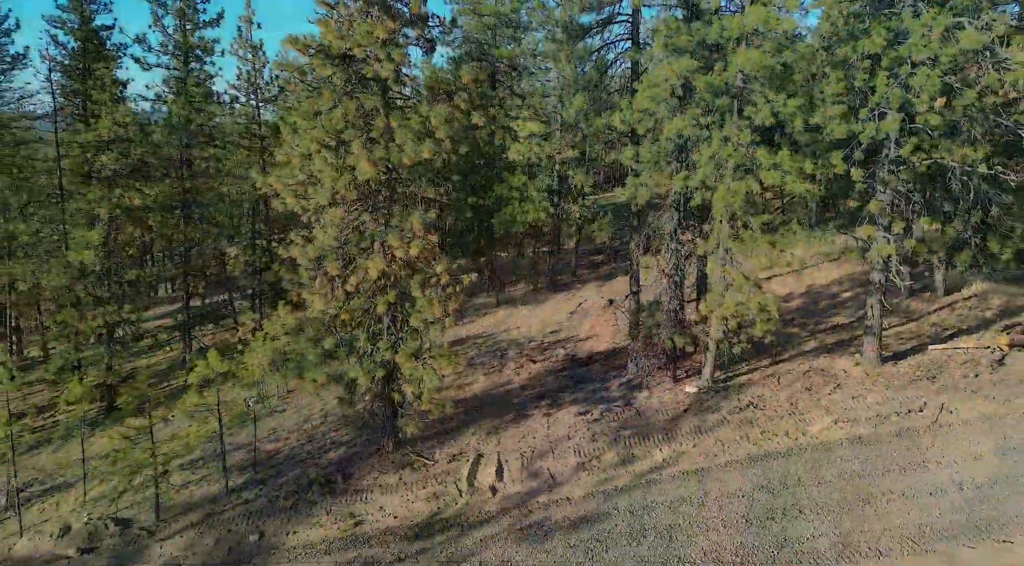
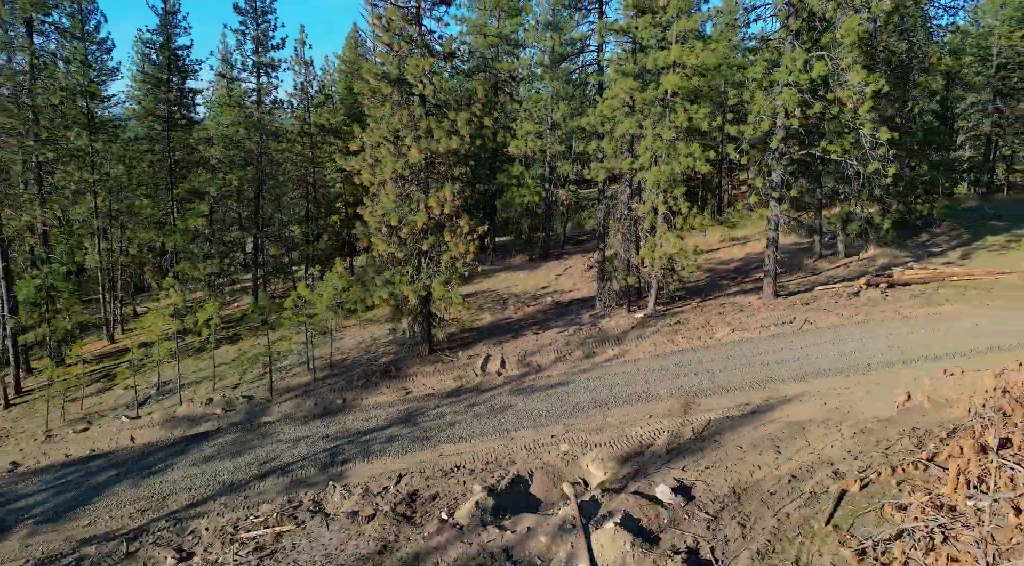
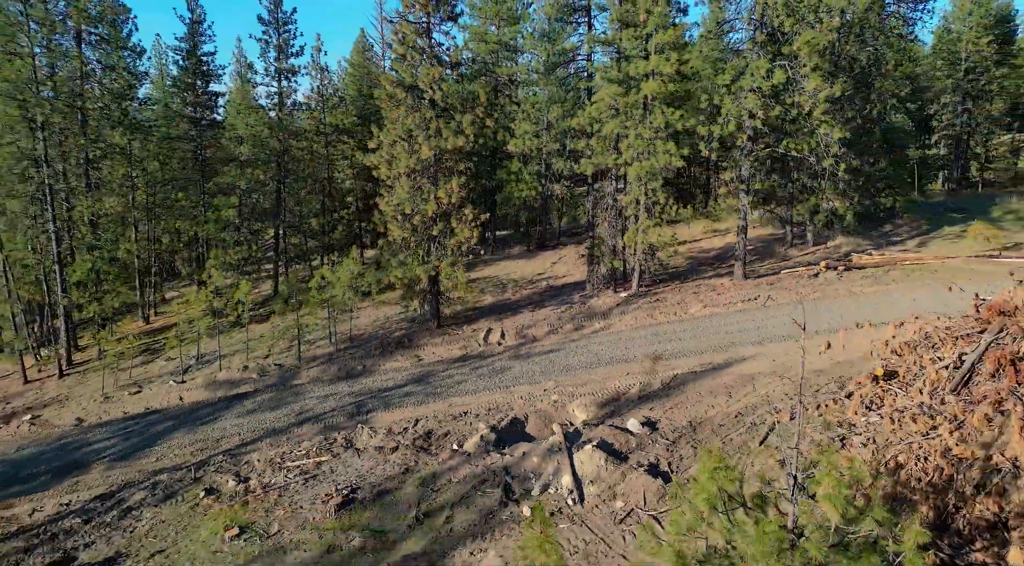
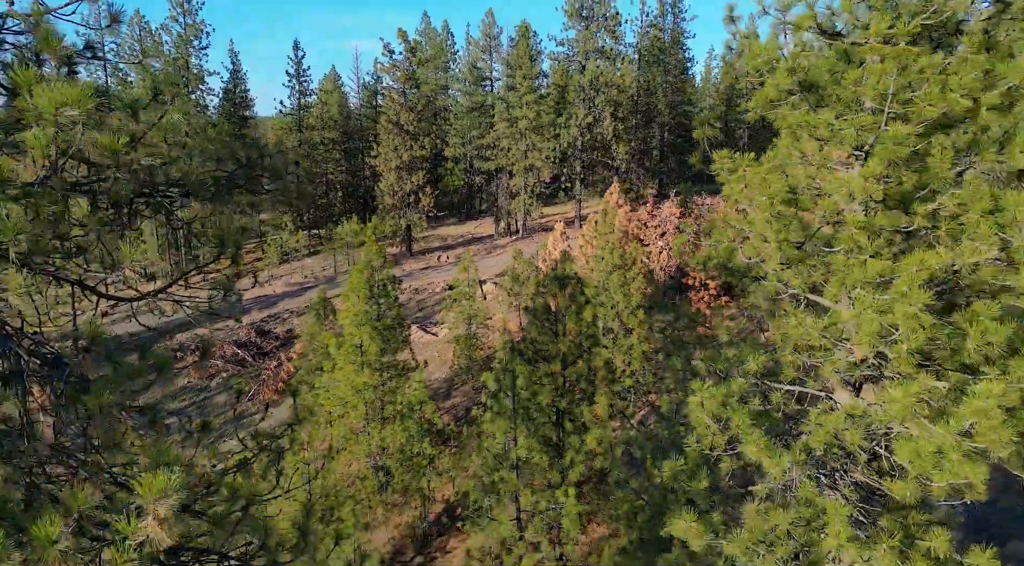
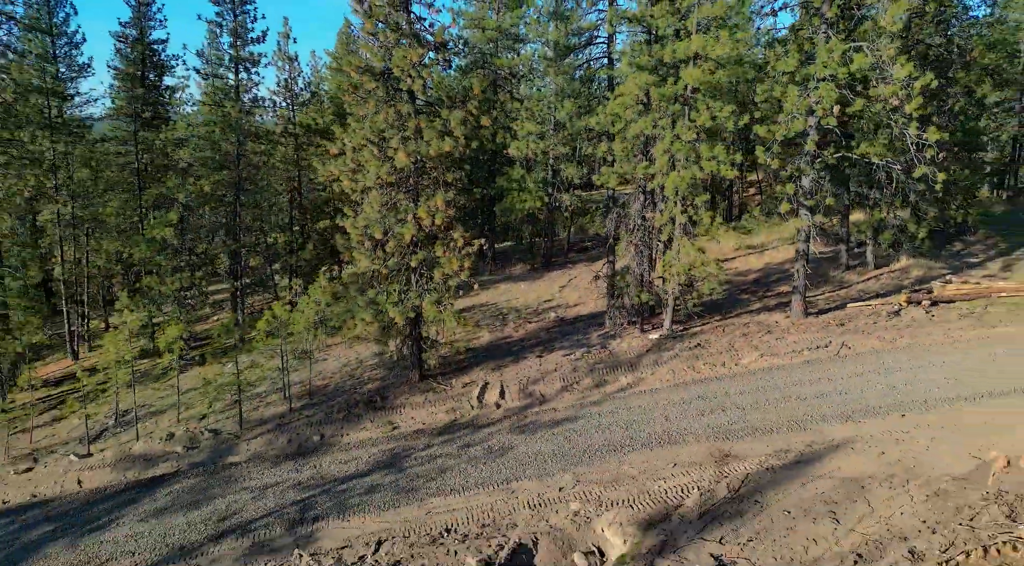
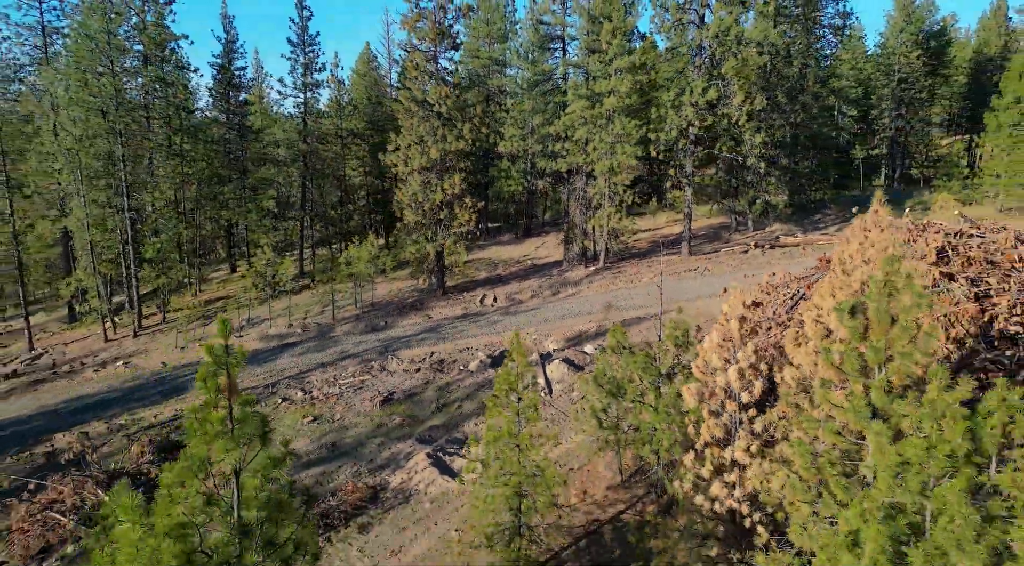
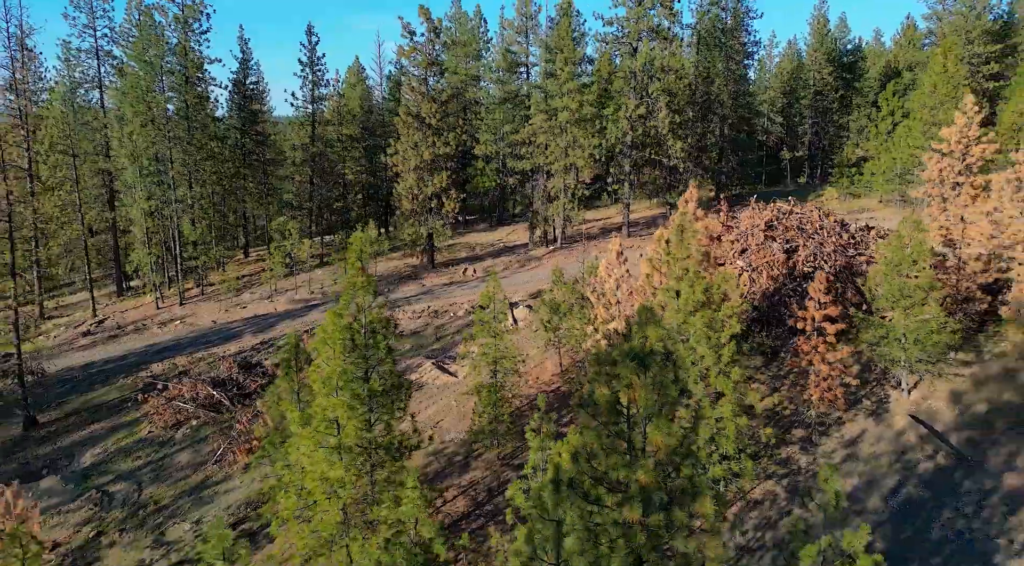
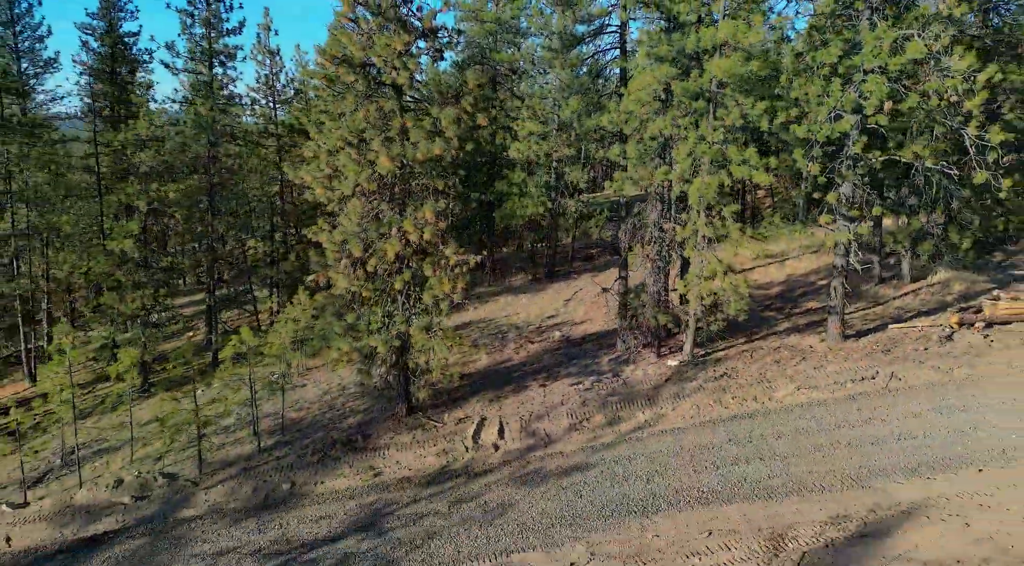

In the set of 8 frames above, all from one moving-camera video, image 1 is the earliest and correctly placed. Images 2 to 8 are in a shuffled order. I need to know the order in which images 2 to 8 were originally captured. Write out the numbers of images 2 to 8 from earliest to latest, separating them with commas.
8, 5, 2, 3, 6, 7, 4
